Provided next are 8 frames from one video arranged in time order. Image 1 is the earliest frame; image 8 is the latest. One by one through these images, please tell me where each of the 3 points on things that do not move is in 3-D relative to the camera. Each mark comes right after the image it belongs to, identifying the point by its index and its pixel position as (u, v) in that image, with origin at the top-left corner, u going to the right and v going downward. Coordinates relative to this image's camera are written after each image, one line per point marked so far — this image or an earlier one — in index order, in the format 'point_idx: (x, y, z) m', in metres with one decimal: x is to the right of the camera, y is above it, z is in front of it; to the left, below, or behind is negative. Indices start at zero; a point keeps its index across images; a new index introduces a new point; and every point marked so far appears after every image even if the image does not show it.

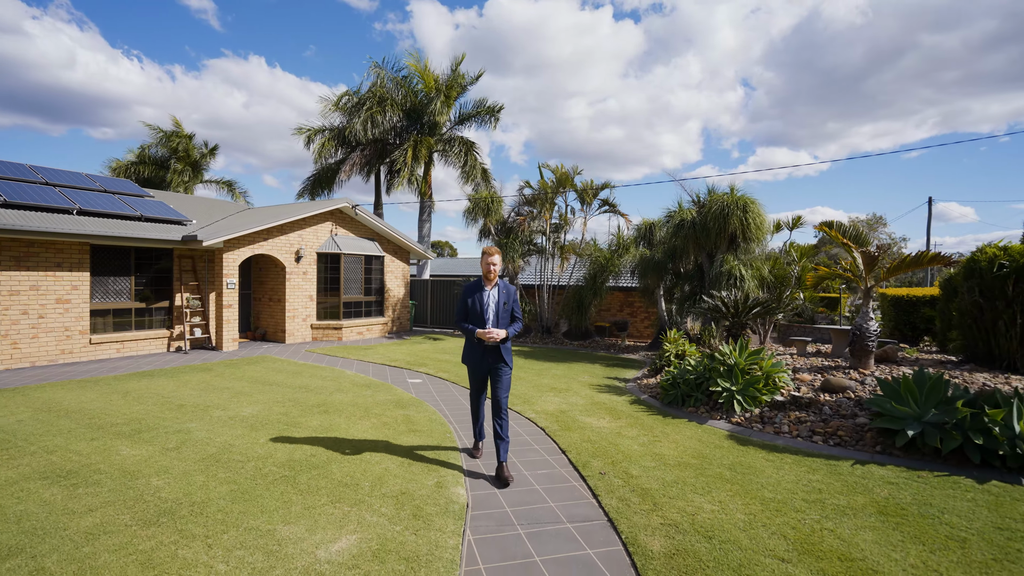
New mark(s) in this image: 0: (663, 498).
0: (+1.1, -1.5, +3.5) m
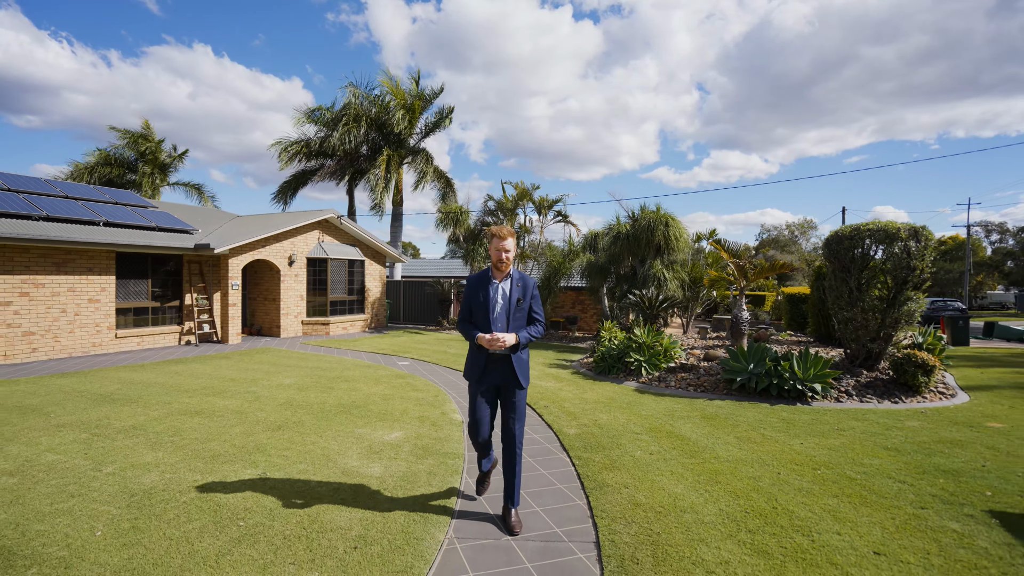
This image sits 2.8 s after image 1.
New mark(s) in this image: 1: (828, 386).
0: (+0.8, -1.5, +5.8) m
1: (+4.2, -1.3, +6.5) m
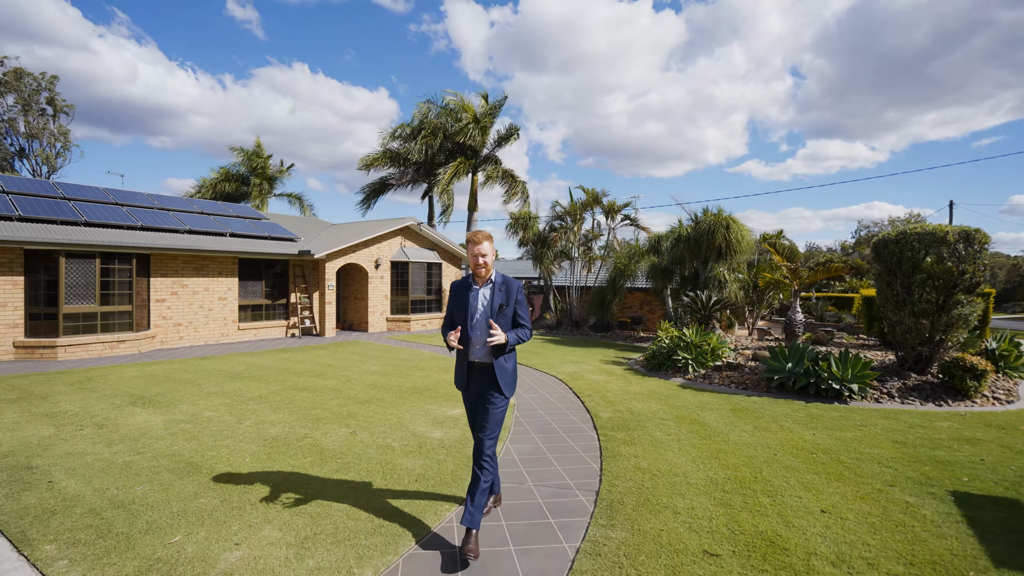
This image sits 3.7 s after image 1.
0: (+1.4, -1.5, +6.6) m
1: (+4.8, -1.3, +6.7) m
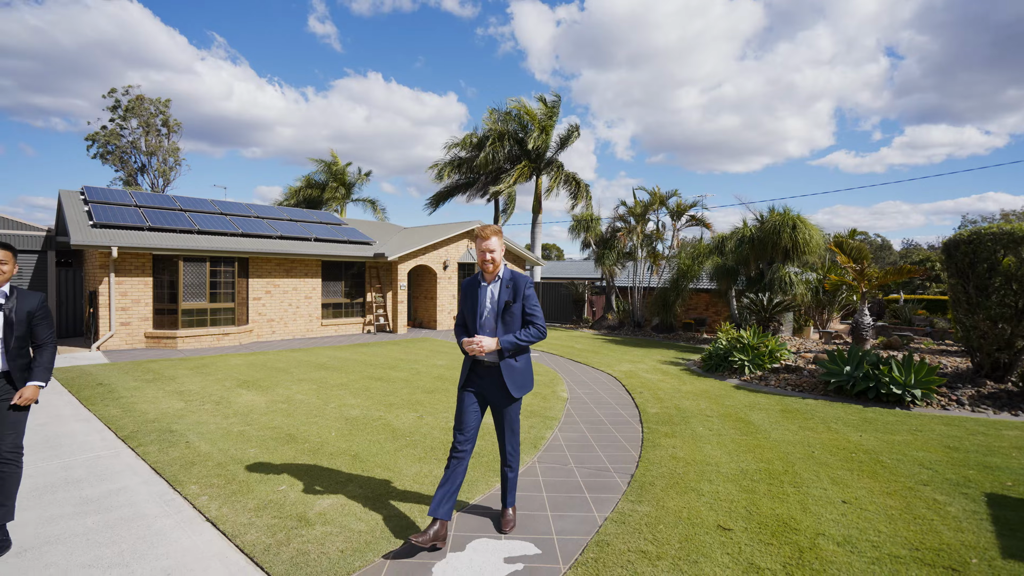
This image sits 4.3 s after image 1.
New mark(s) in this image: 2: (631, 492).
0: (+2.2, -1.5, +6.8) m
1: (+5.5, -1.4, +6.5) m
2: (+0.9, -1.5, +3.6) m
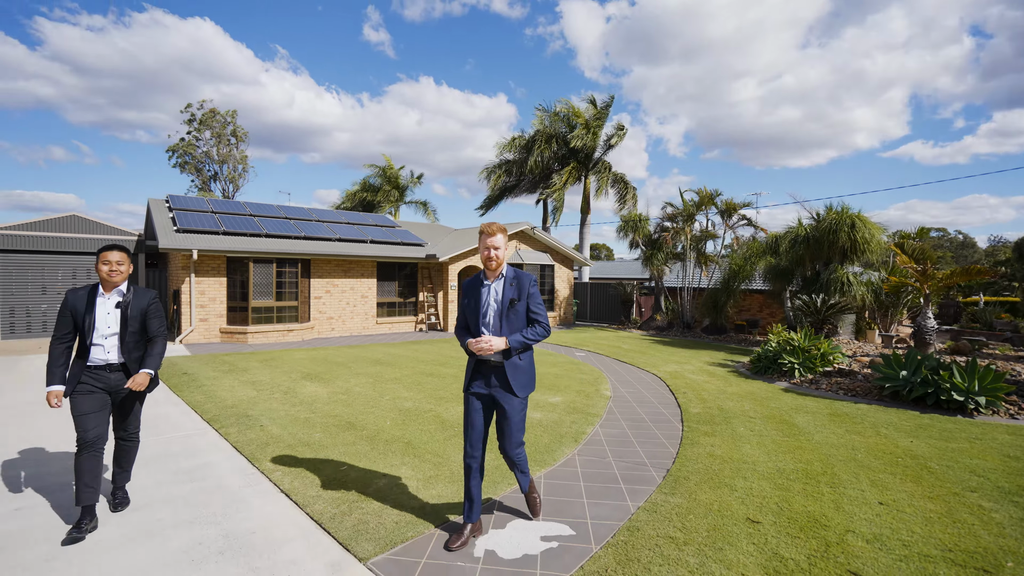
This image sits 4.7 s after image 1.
0: (+2.8, -1.5, +6.8) m
1: (+6.1, -1.4, +6.2) m
2: (+1.2, -1.5, +3.8) m
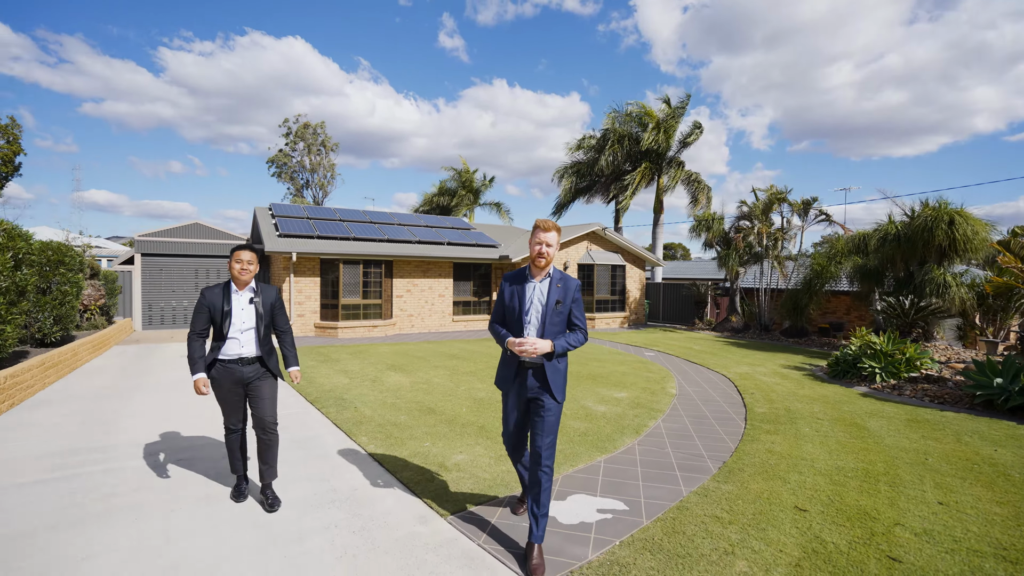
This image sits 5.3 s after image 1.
0: (+3.7, -1.6, +6.8) m
1: (+6.9, -1.4, +5.7) m
2: (+1.7, -1.5, +4.0) m
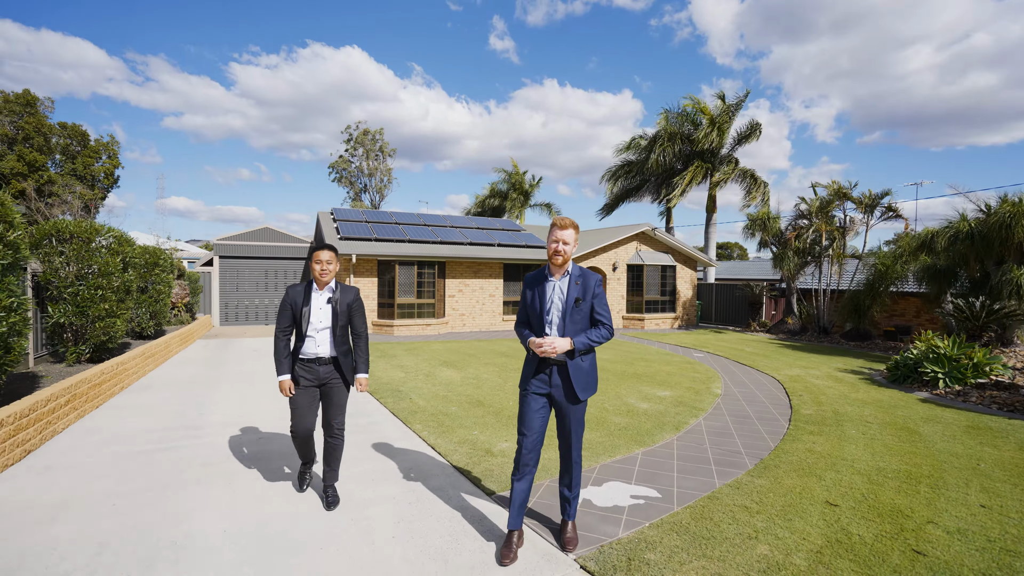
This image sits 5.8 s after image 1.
0: (+4.3, -1.6, +6.7) m
1: (+7.4, -1.5, +5.3) m
2: (+2.0, -1.5, +4.2) m
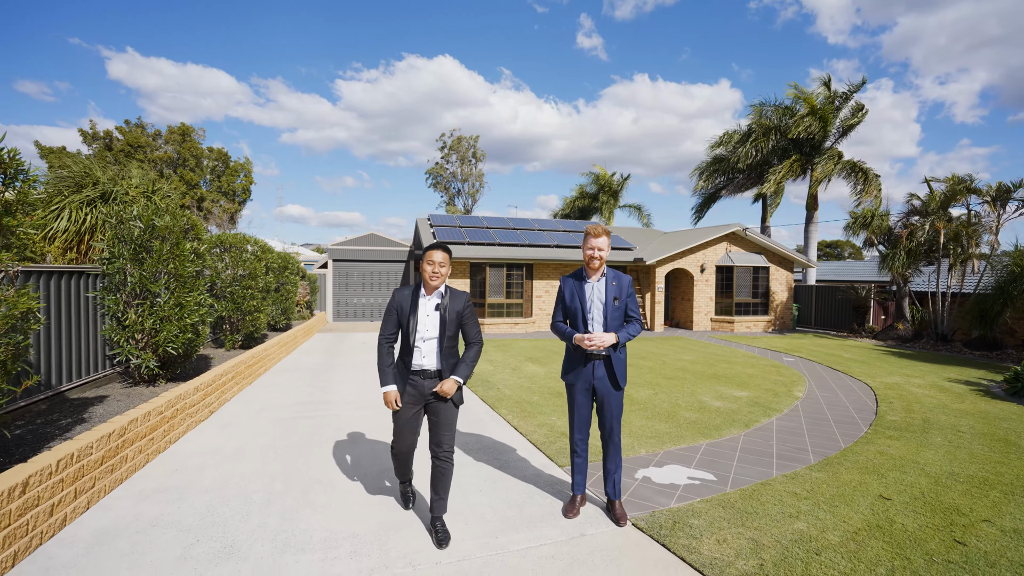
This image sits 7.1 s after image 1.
0: (+5.4, -1.6, +6.5) m
1: (+8.2, -1.5, +4.5) m
2: (+2.7, -1.6, +4.4) m
